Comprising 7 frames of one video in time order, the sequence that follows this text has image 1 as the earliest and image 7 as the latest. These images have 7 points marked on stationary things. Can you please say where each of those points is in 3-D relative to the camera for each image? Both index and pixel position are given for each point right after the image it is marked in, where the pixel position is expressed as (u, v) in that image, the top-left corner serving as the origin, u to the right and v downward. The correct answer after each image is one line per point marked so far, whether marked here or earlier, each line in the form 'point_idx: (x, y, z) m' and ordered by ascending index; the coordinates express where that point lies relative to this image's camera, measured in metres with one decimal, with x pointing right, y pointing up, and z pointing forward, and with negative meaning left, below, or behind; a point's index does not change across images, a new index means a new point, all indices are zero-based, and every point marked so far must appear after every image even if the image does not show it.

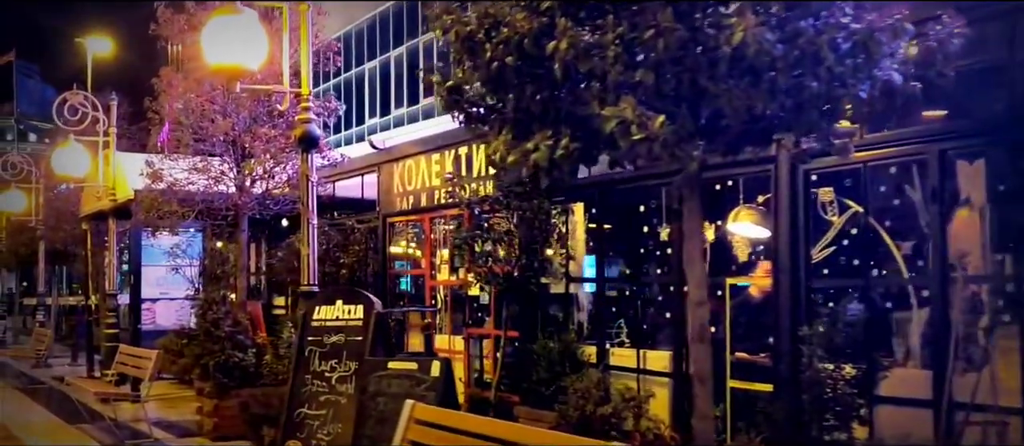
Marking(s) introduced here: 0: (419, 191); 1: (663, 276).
0: (-1.1, +0.4, +12.7) m
1: (+1.3, -0.5, +8.9) m
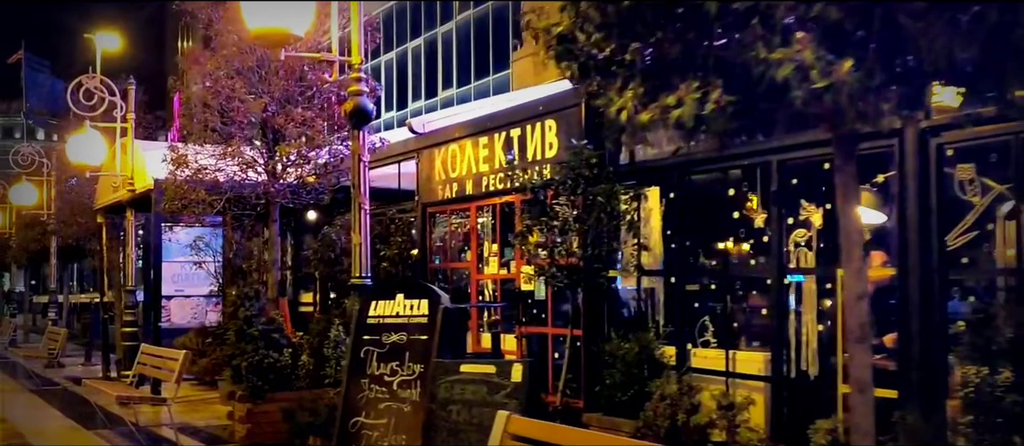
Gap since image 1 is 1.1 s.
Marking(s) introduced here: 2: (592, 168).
0: (-0.6, +0.5, +11.7) m
1: (+1.9, -0.3, +7.9) m
2: (+0.7, +0.5, +8.9) m
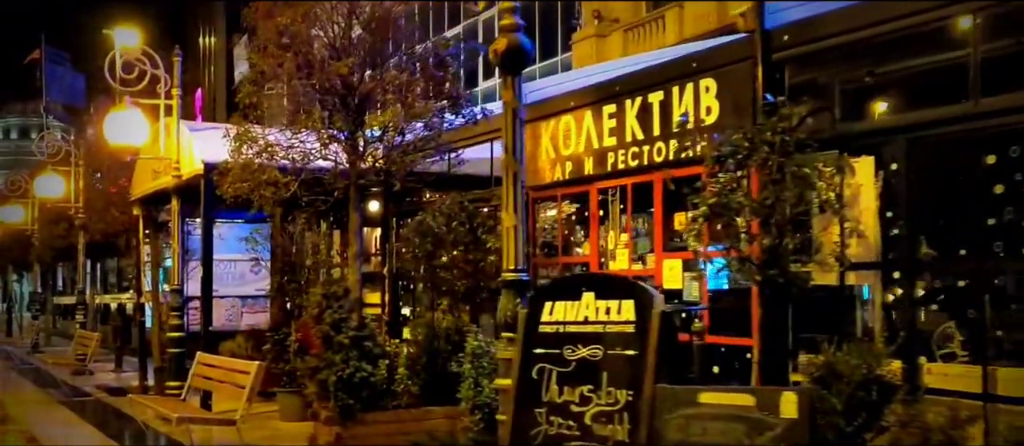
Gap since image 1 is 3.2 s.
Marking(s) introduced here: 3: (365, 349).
0: (+0.6, +0.6, +9.8) m
1: (+3.0, -0.2, +6.0) m
2: (+1.8, +0.6, +7.0) m
3: (-1.2, -1.0, +8.5) m
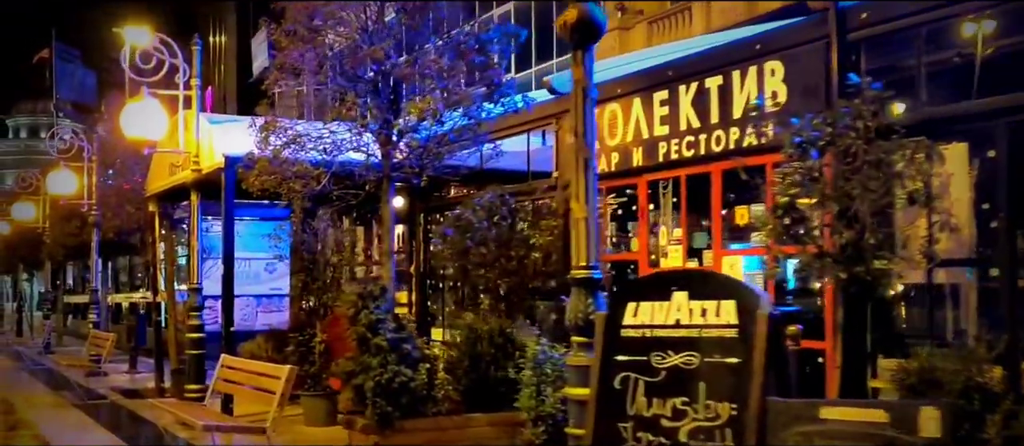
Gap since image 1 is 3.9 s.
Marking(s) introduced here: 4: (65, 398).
0: (+1.0, +0.7, +9.3) m
1: (+3.4, -0.2, +5.4) m
2: (+2.2, +0.6, +6.4) m
3: (-0.8, -1.0, +7.9) m
4: (-6.6, -2.6, +15.6) m
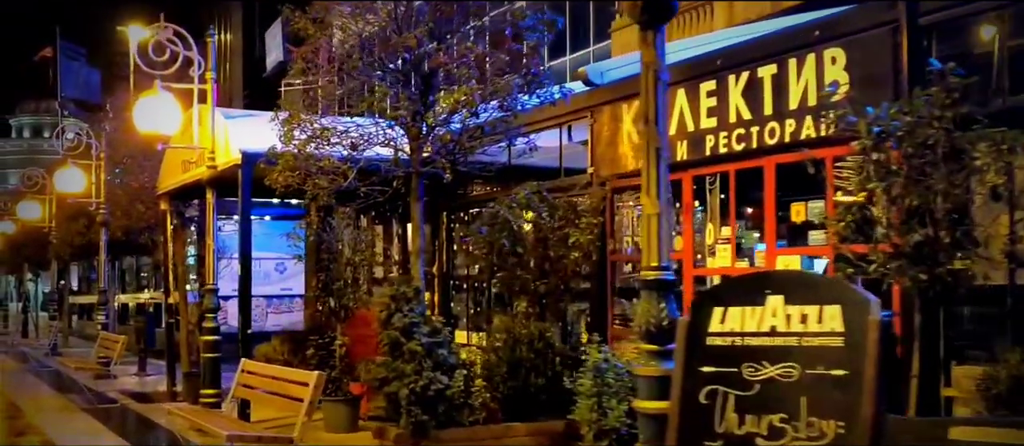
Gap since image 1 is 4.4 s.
0: (+1.3, +0.7, +8.8) m
1: (+3.7, -0.1, +4.9) m
2: (+2.5, +0.6, +6.0) m
3: (-0.5, -1.0, +7.5) m
4: (-6.3, -2.6, +15.2) m
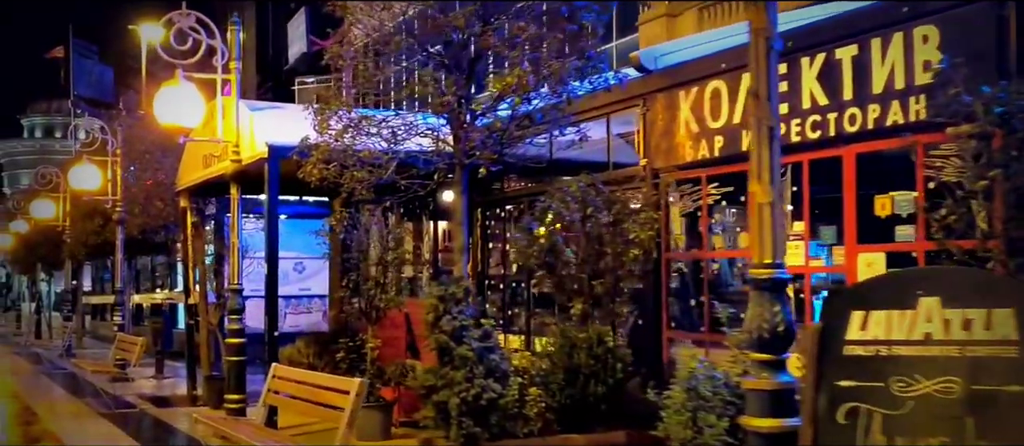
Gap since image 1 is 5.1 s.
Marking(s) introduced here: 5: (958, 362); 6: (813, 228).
0: (+1.7, +0.7, +8.2) m
1: (+4.0, -0.1, +4.3) m
2: (+2.9, +0.7, +5.3) m
3: (-0.1, -0.9, +6.9) m
4: (-5.8, -2.5, +14.6) m
5: (+1.5, -0.5, +3.8) m
6: (+2.2, 0.0, +7.6) m
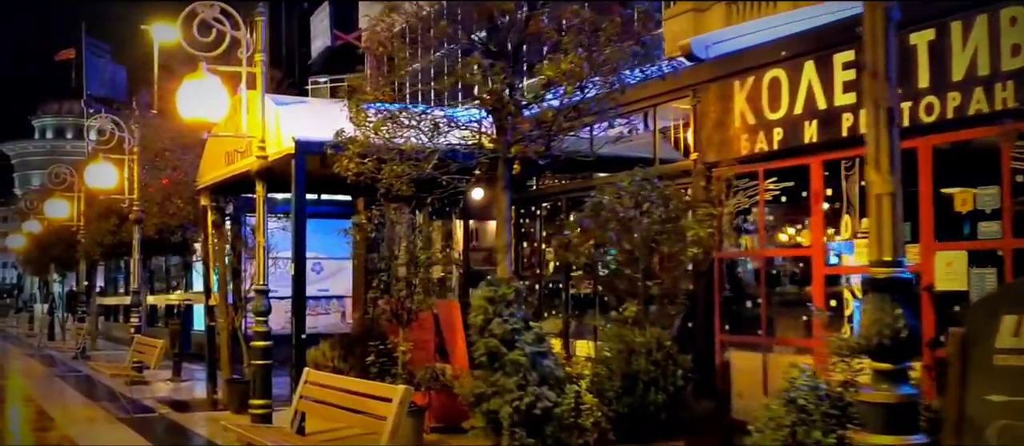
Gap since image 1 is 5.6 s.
0: (+2.1, +0.8, +7.7) m
1: (+4.3, -0.1, +3.8) m
2: (+3.2, +0.7, +4.9) m
3: (+0.2, -0.9, +6.4) m
4: (-5.4, -2.5, +14.2) m
5: (+1.8, -0.5, +3.3) m
6: (+2.5, 0.0, +7.2) m
